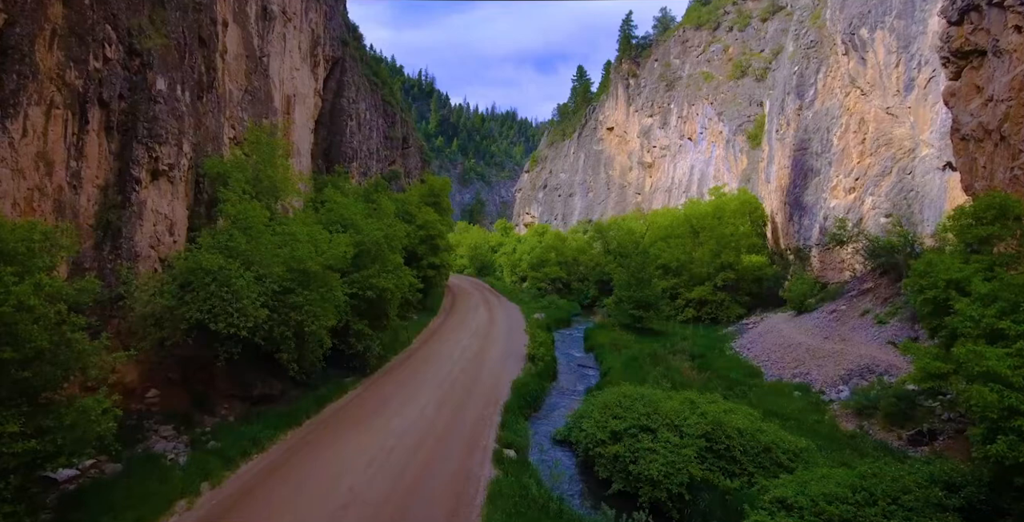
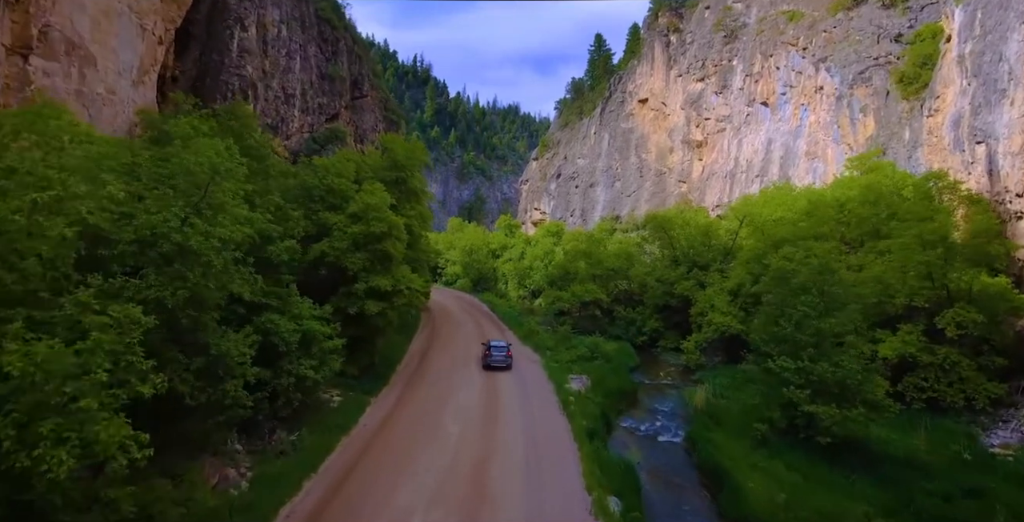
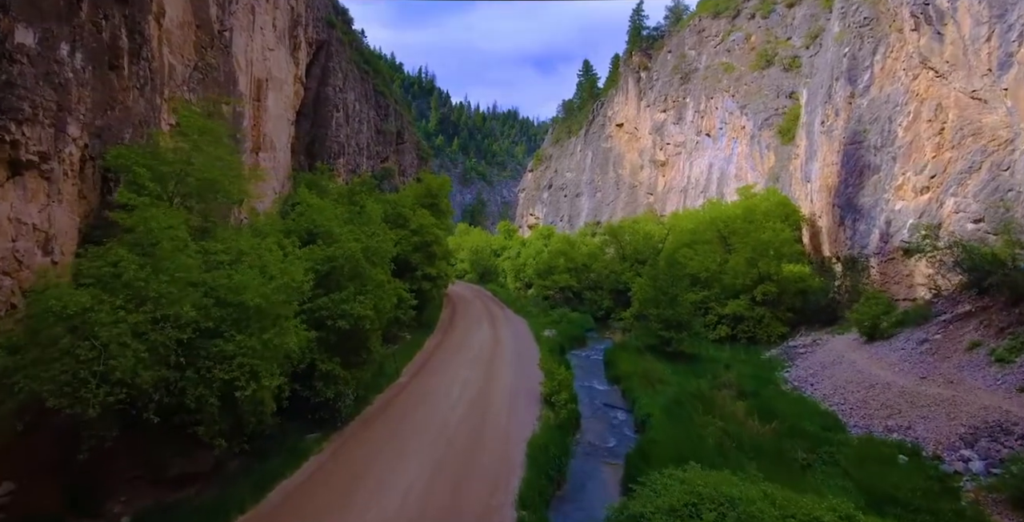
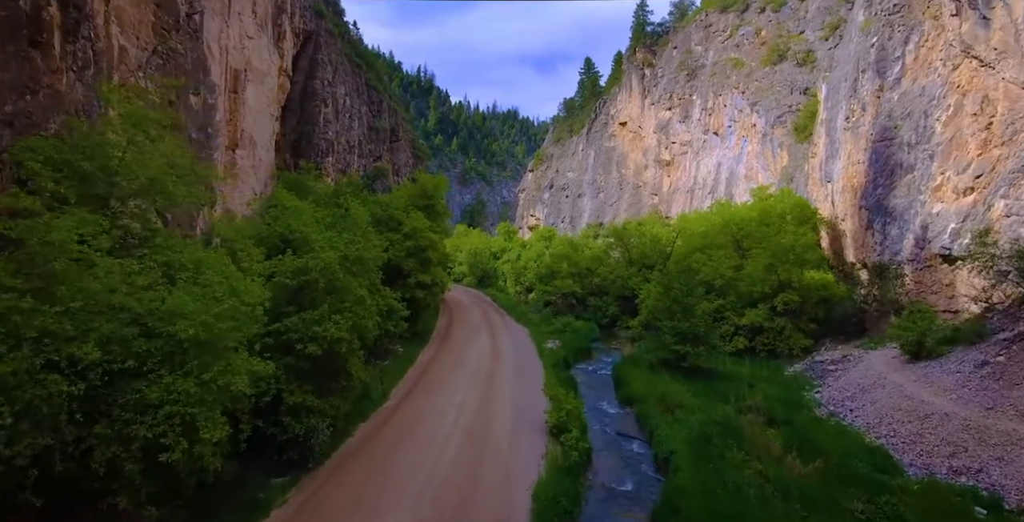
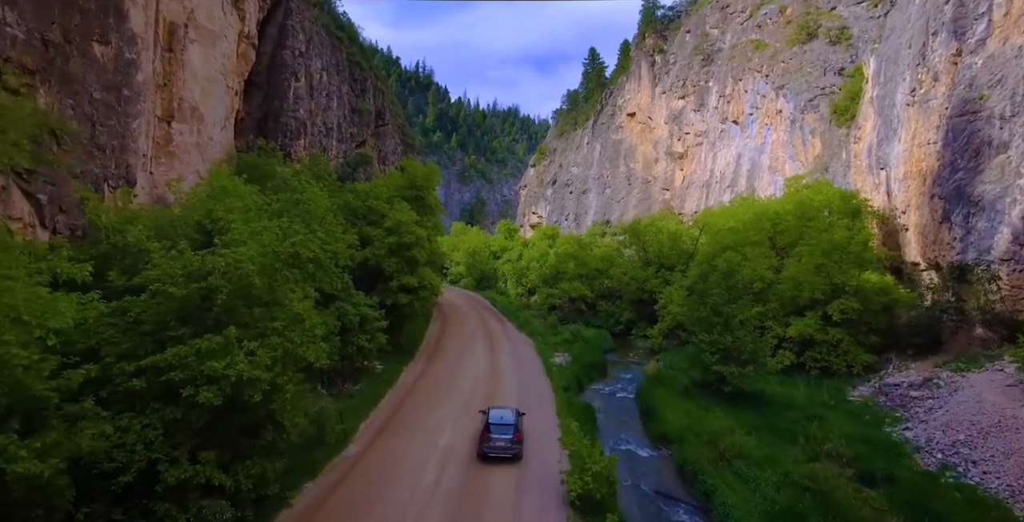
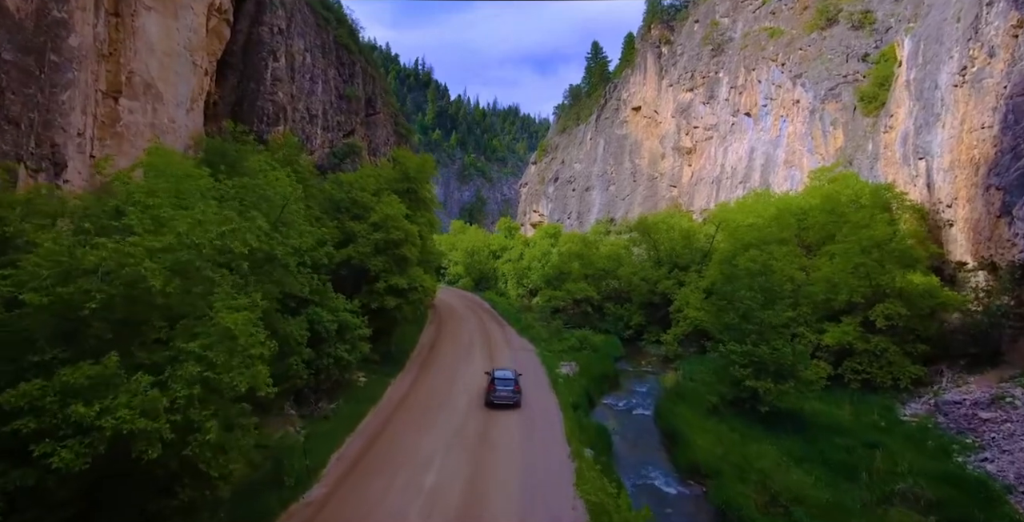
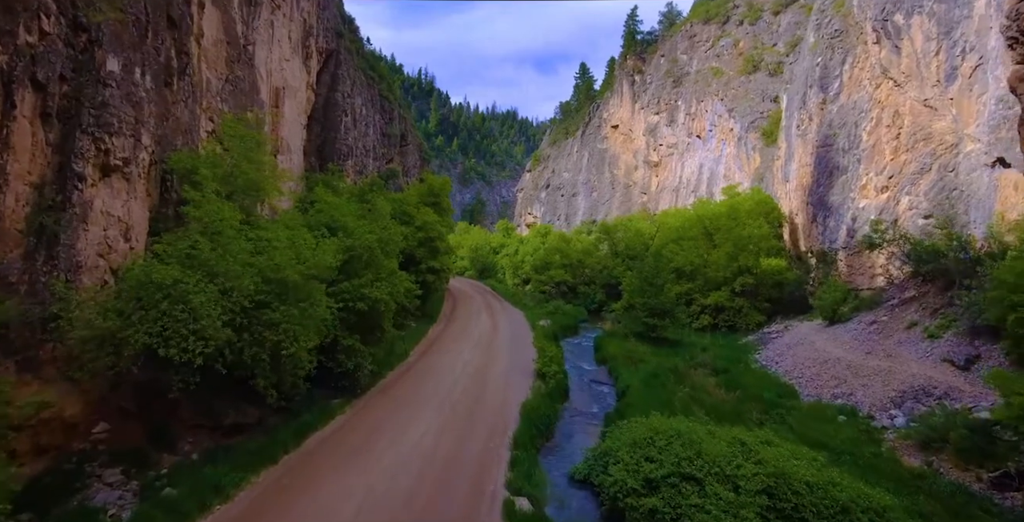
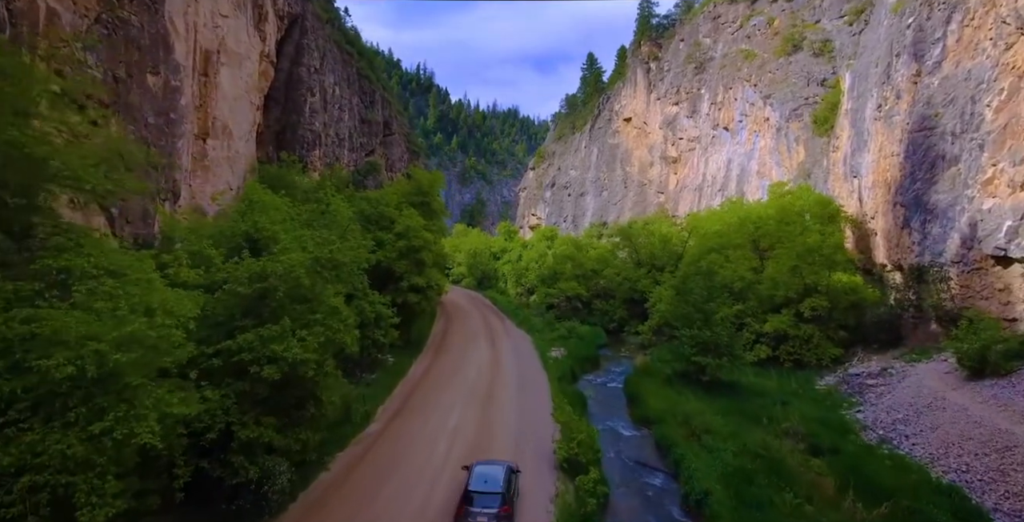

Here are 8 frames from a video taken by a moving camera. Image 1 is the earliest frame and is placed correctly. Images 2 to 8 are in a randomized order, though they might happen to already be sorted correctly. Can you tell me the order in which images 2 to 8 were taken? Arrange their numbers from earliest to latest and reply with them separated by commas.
7, 3, 4, 8, 5, 6, 2
